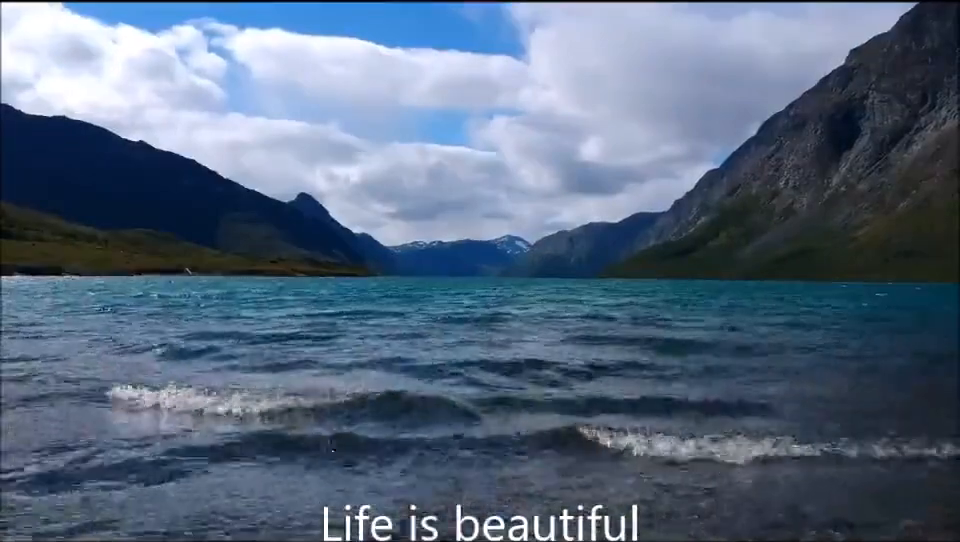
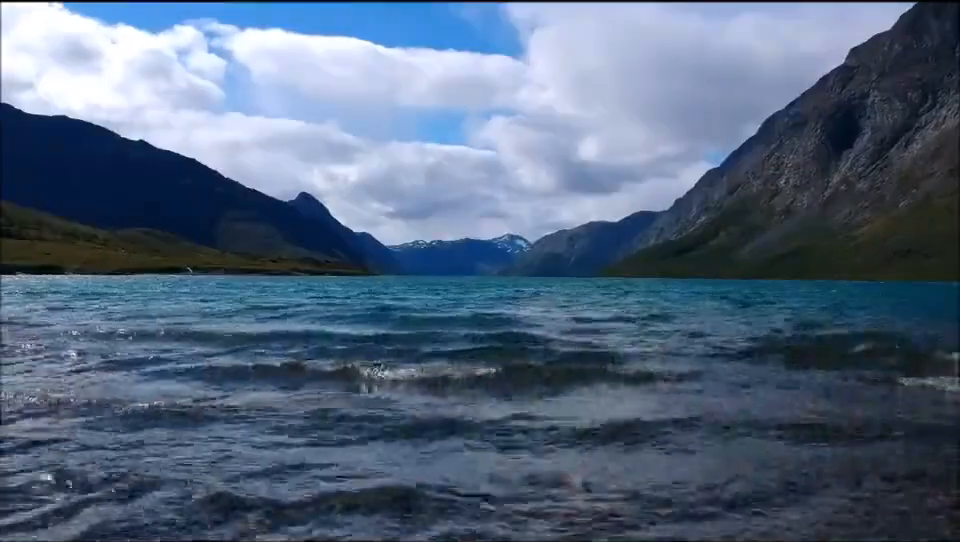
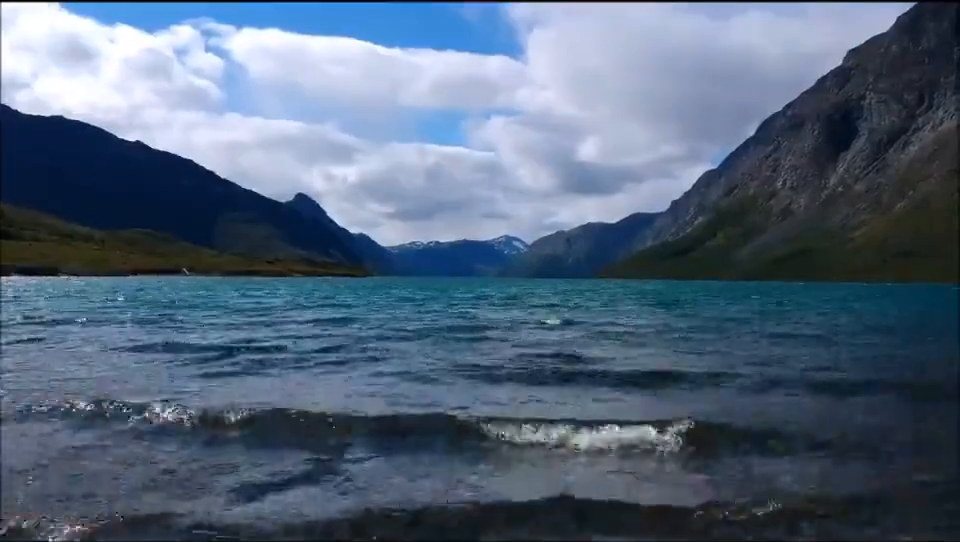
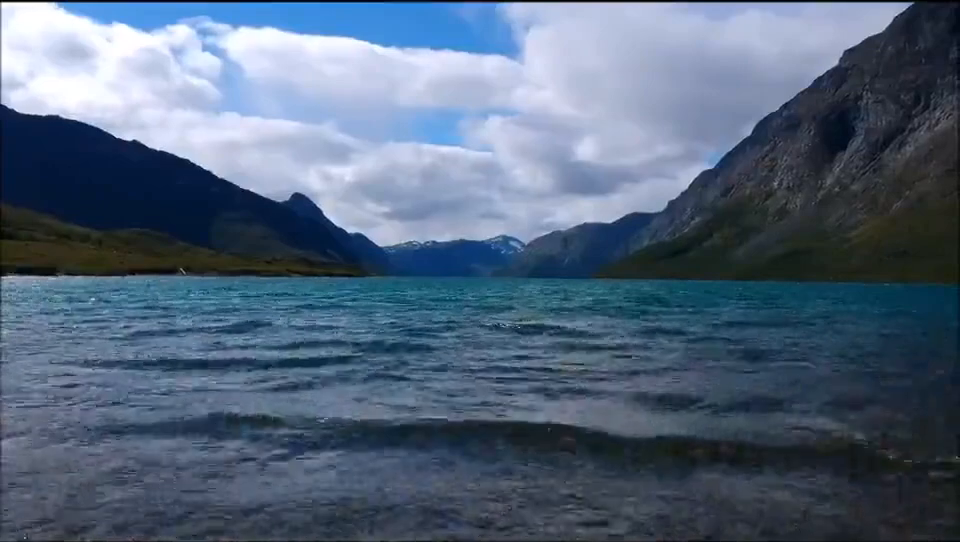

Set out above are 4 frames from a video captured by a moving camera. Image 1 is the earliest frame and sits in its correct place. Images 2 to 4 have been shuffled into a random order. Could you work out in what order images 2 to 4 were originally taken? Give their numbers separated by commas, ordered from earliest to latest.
3, 4, 2
